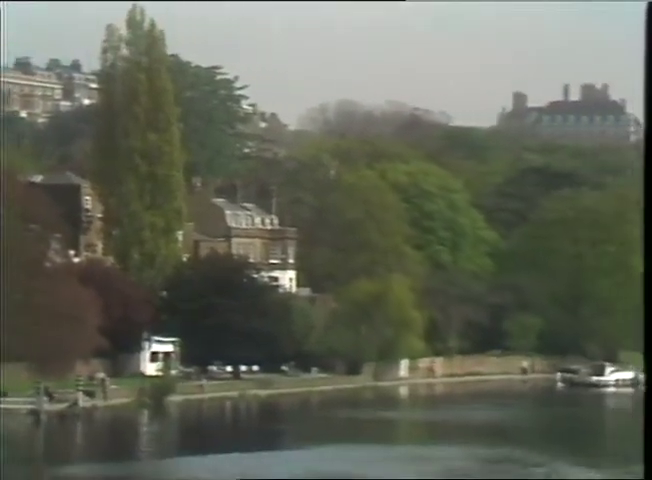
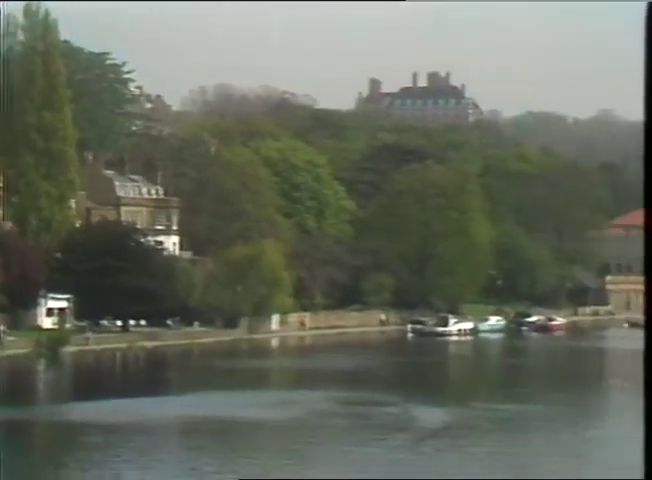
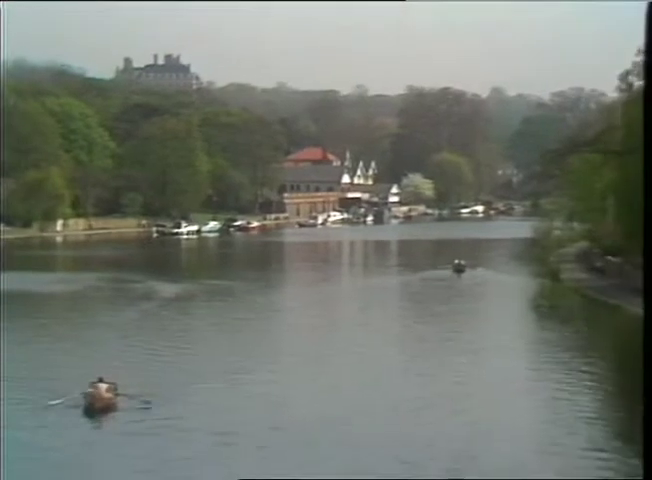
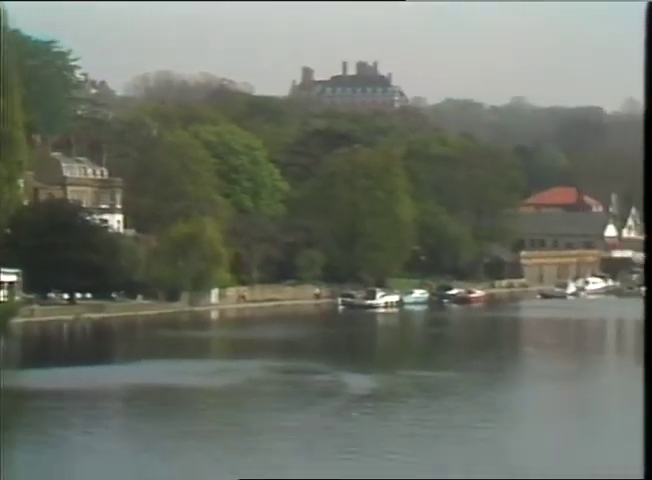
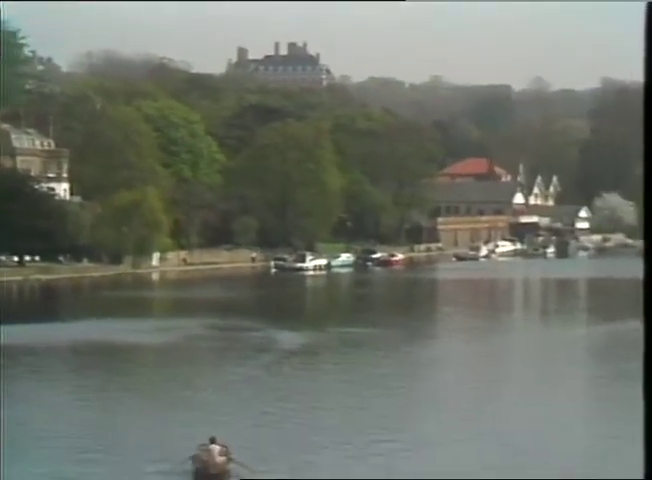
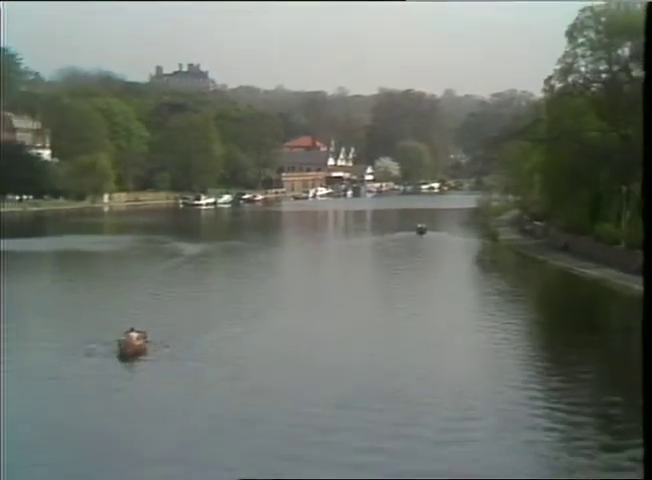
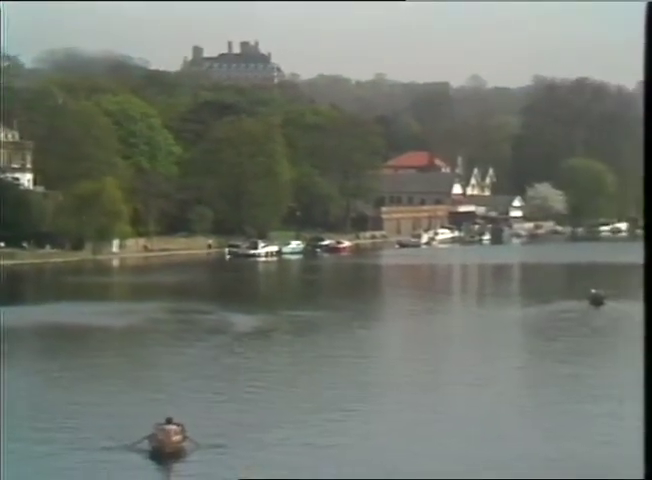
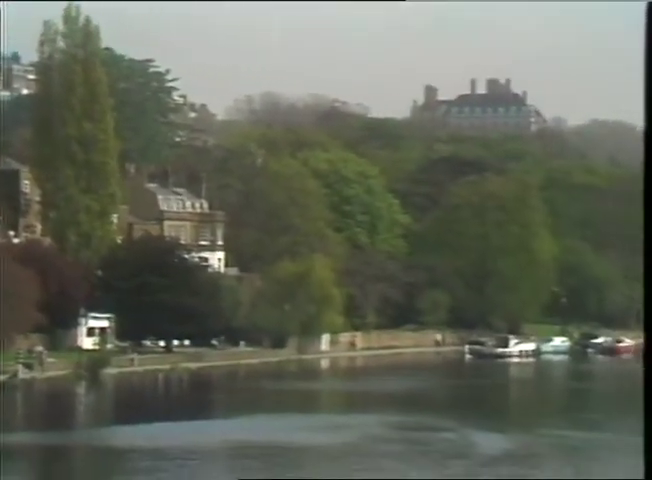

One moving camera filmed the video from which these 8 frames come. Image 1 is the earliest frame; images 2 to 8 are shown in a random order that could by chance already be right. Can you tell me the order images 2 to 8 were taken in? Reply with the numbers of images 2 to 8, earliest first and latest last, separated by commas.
8, 2, 4, 5, 7, 3, 6
